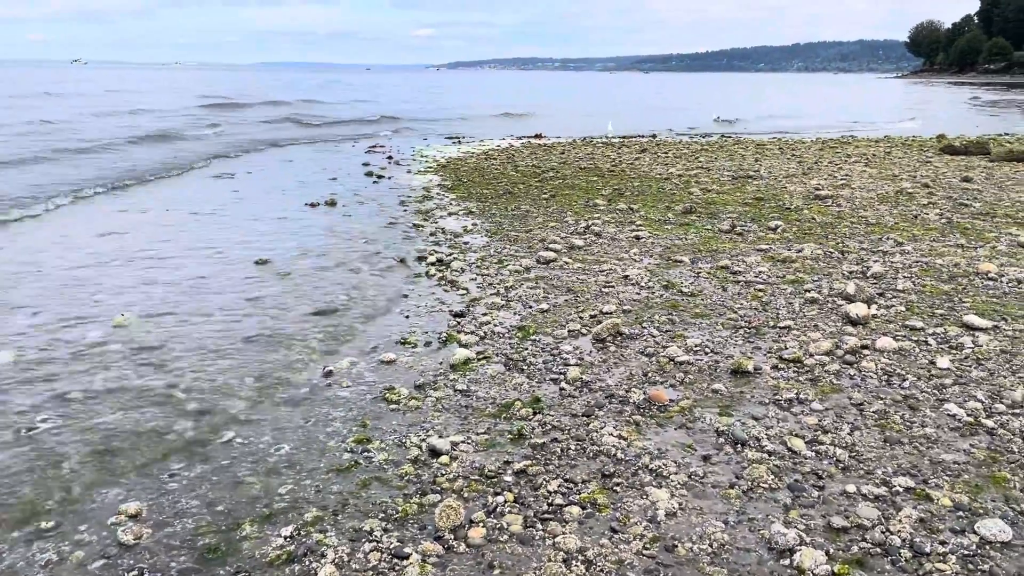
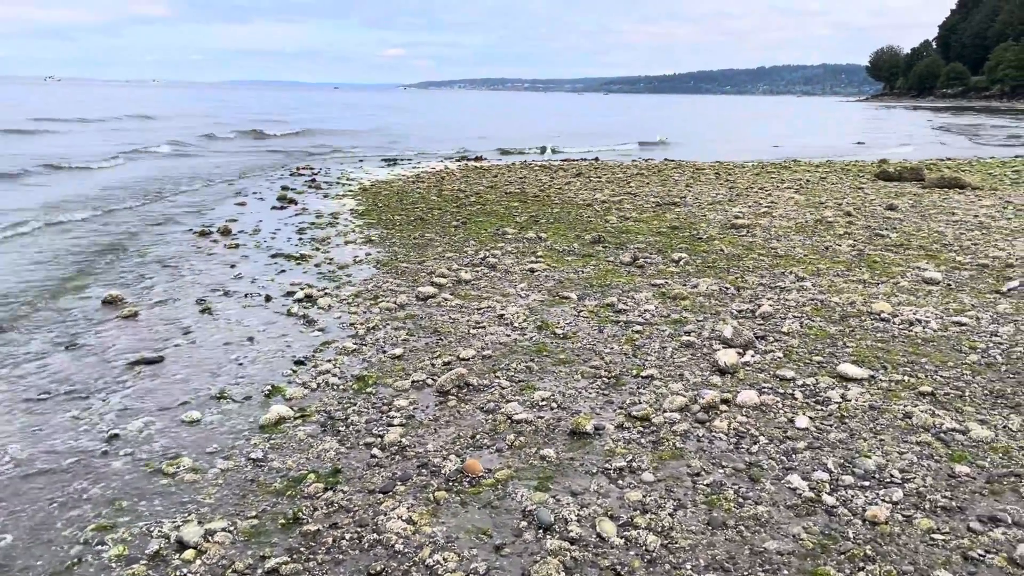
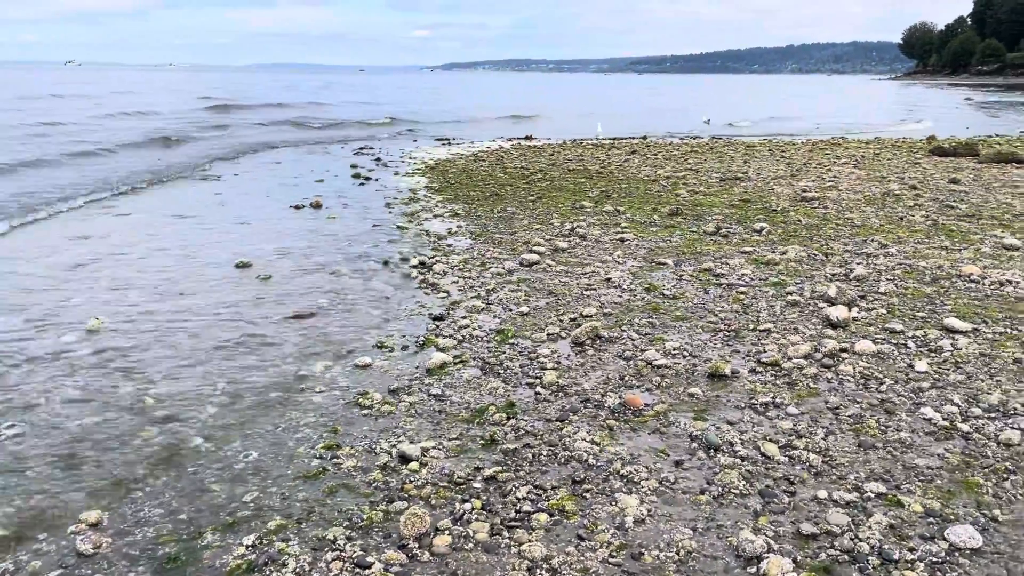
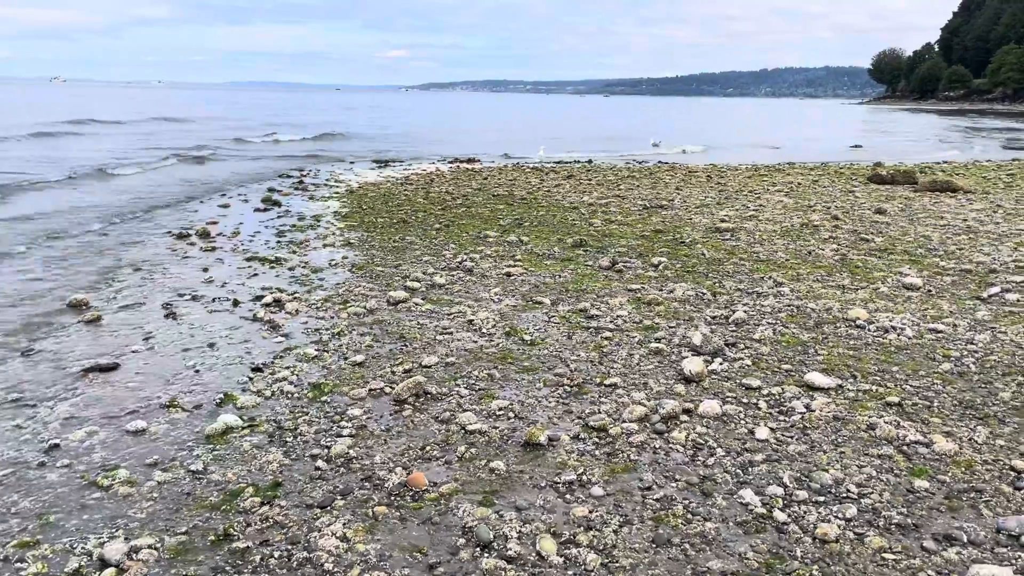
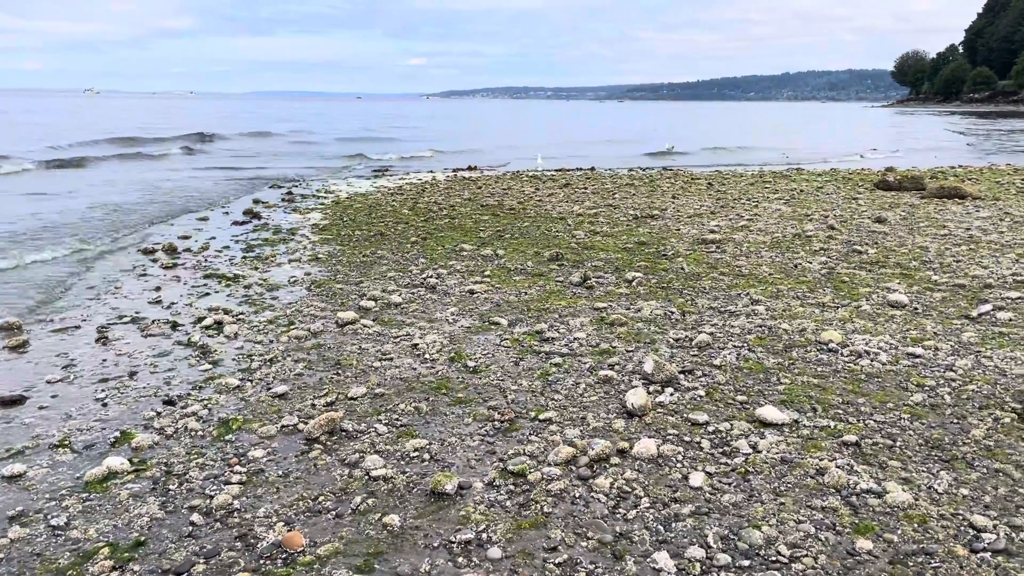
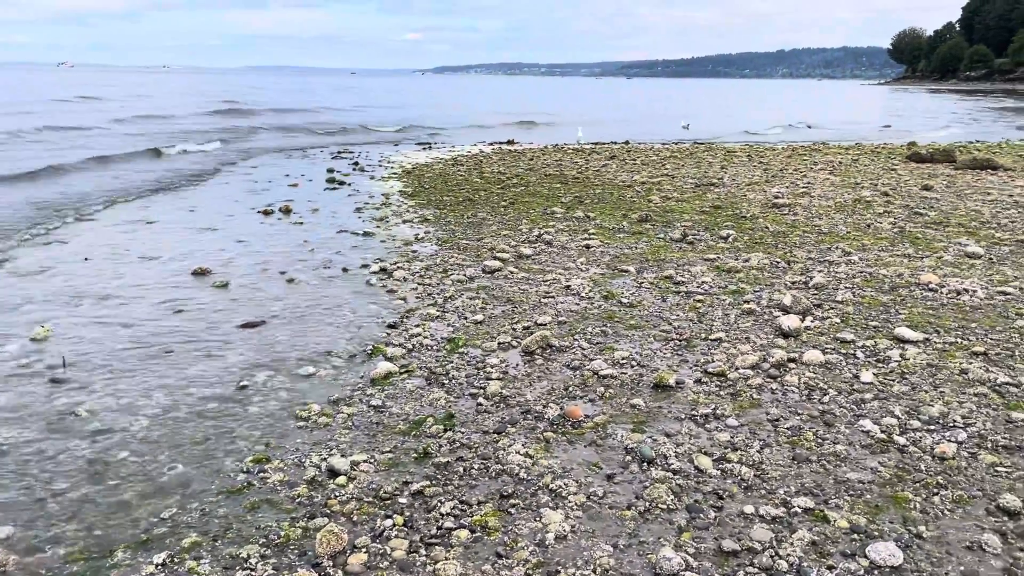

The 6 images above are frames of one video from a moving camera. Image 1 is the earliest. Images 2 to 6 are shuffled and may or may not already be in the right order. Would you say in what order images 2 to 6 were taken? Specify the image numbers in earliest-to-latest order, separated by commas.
3, 6, 2, 4, 5
